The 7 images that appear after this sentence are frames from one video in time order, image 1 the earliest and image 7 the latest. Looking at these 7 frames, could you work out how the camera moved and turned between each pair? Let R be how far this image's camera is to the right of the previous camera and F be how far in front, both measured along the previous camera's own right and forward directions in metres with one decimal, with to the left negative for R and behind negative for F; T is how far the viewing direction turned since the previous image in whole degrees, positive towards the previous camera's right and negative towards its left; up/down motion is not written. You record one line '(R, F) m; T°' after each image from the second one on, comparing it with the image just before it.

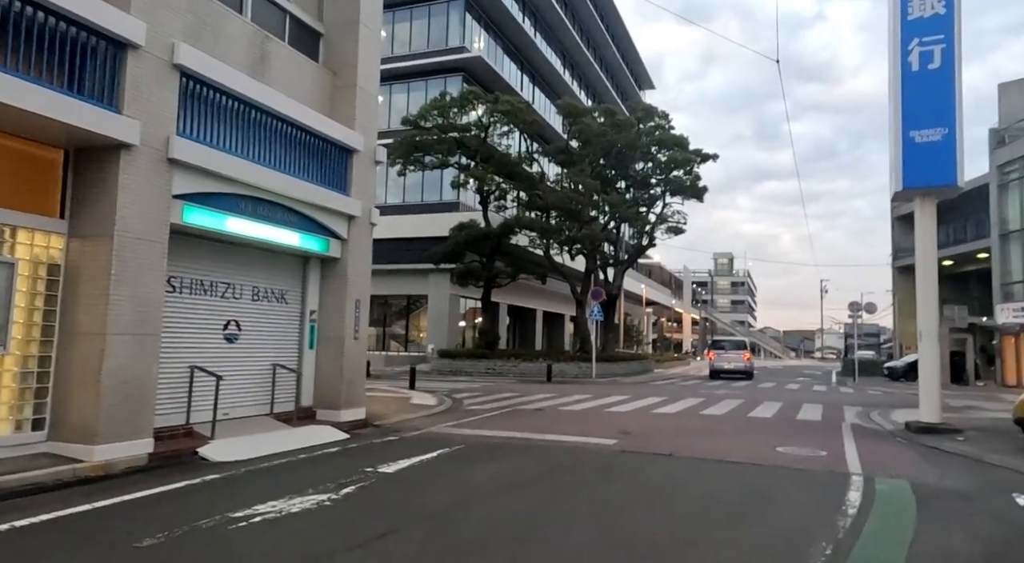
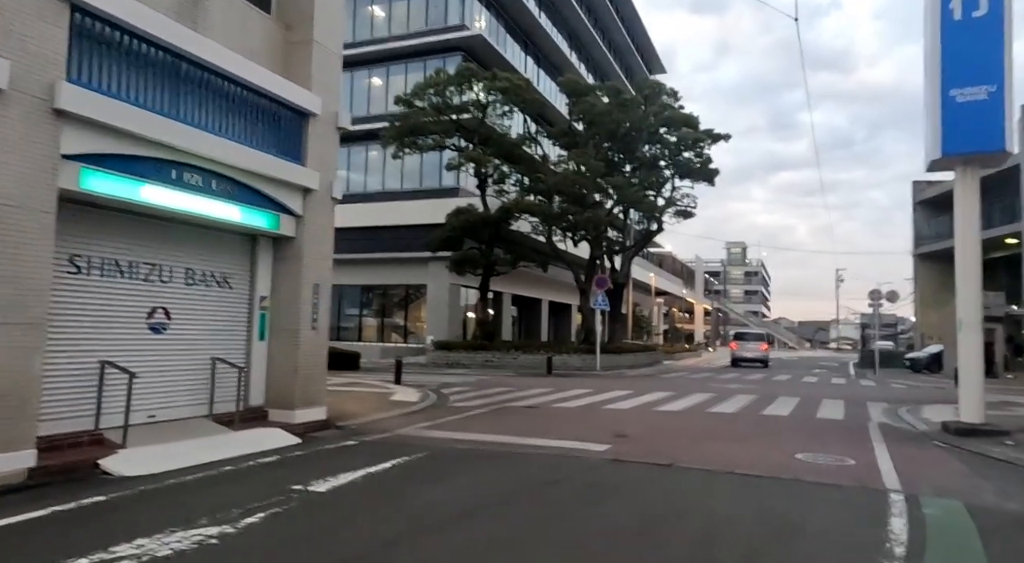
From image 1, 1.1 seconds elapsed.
(+0.5, +1.5) m; -1°
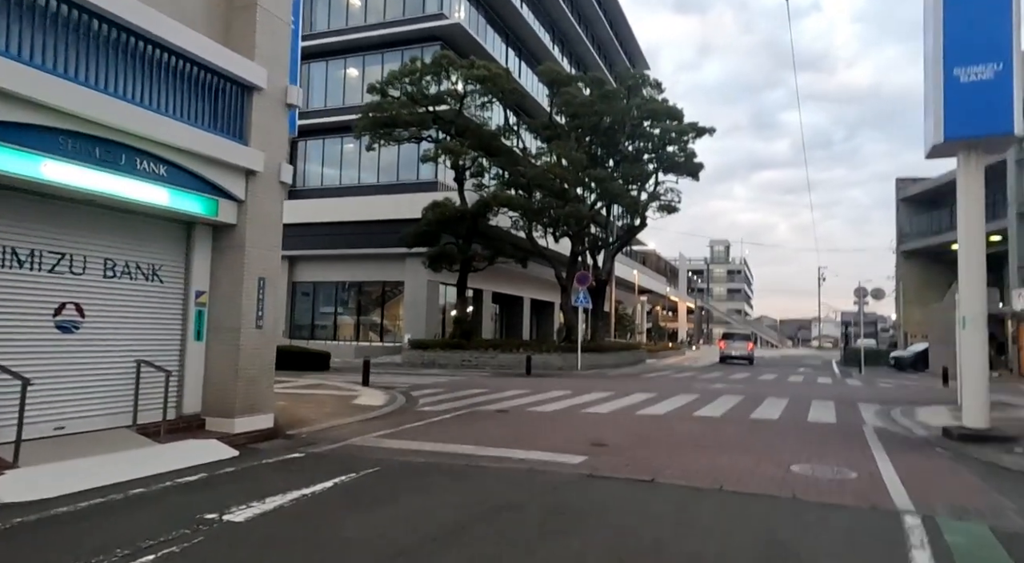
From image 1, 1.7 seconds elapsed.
(+0.2, +1.0) m; +1°
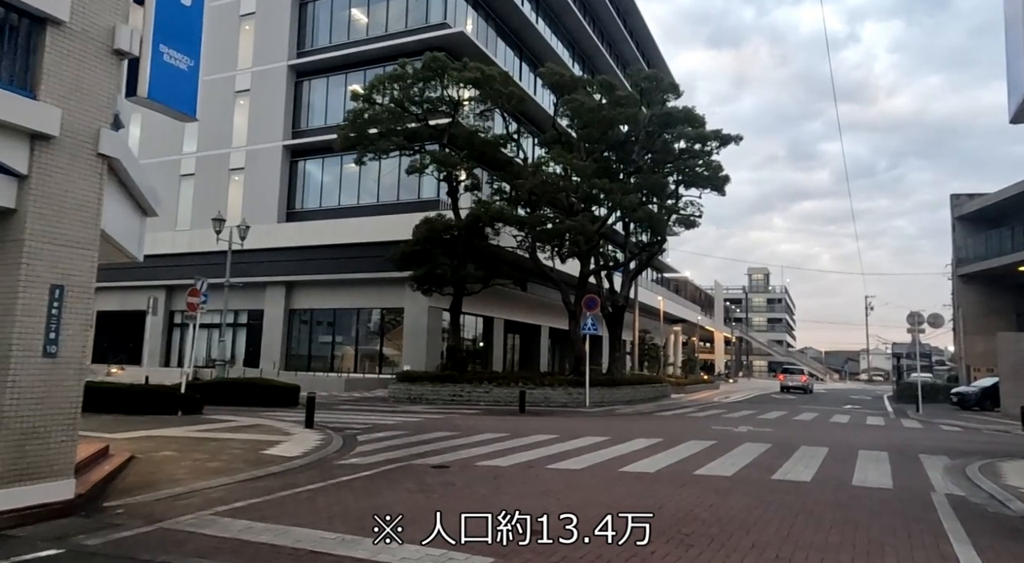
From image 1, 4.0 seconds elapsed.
(+1.4, +3.0) m; -3°
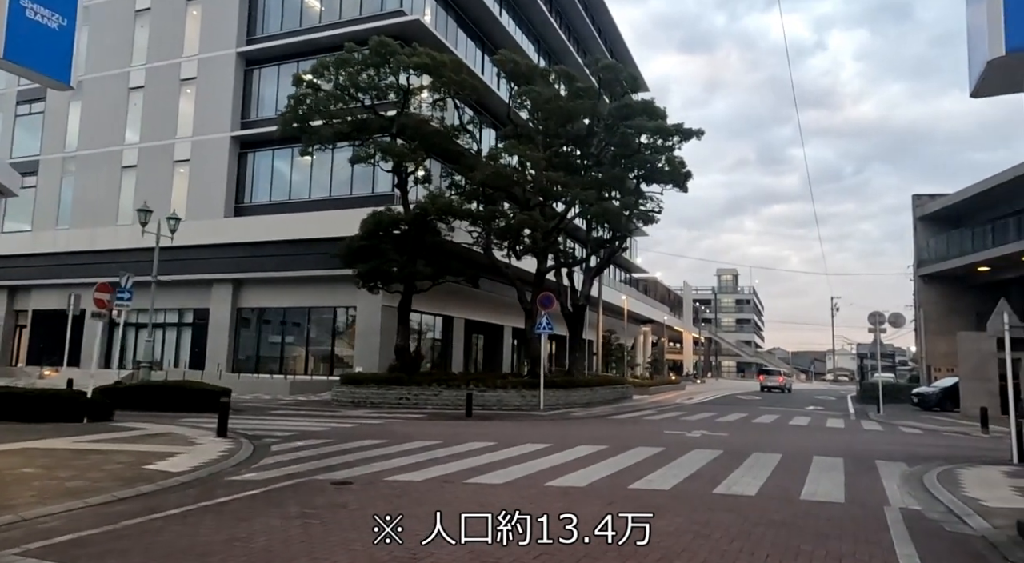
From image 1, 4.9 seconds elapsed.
(+0.8, +1.1) m; +2°
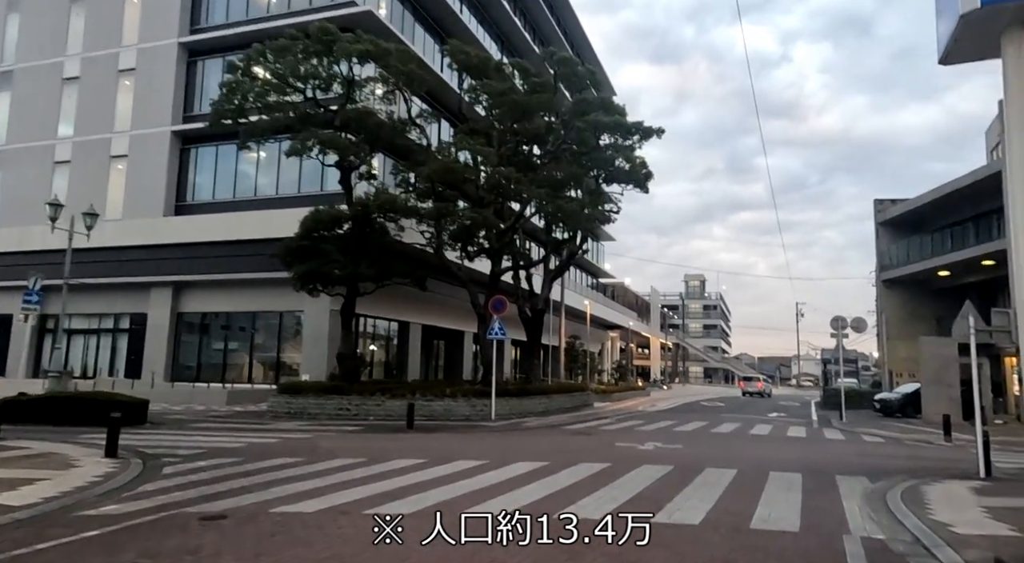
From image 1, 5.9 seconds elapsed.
(+0.7, +1.2) m; +2°
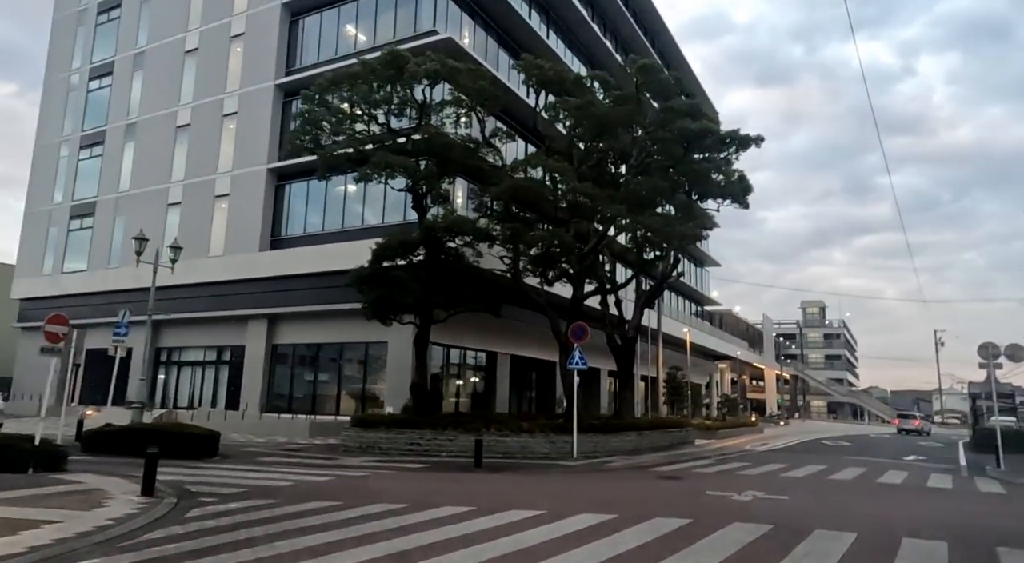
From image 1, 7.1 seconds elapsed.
(+0.7, +1.6) m; -9°
